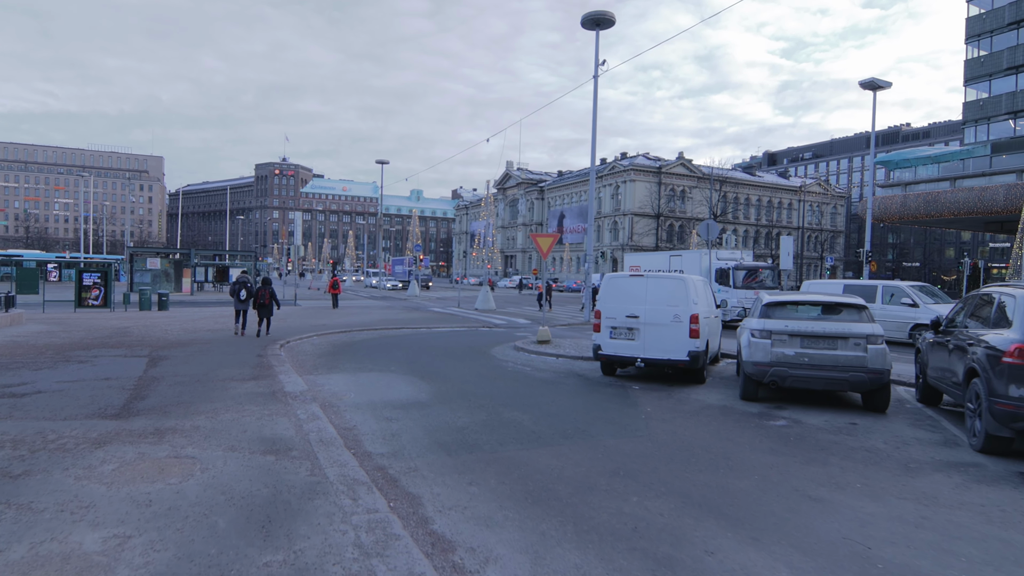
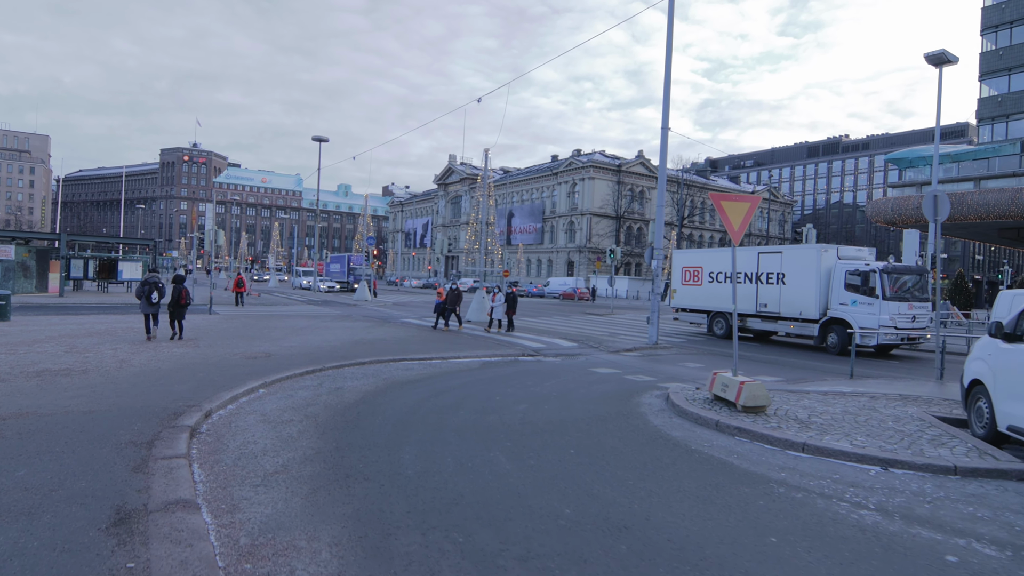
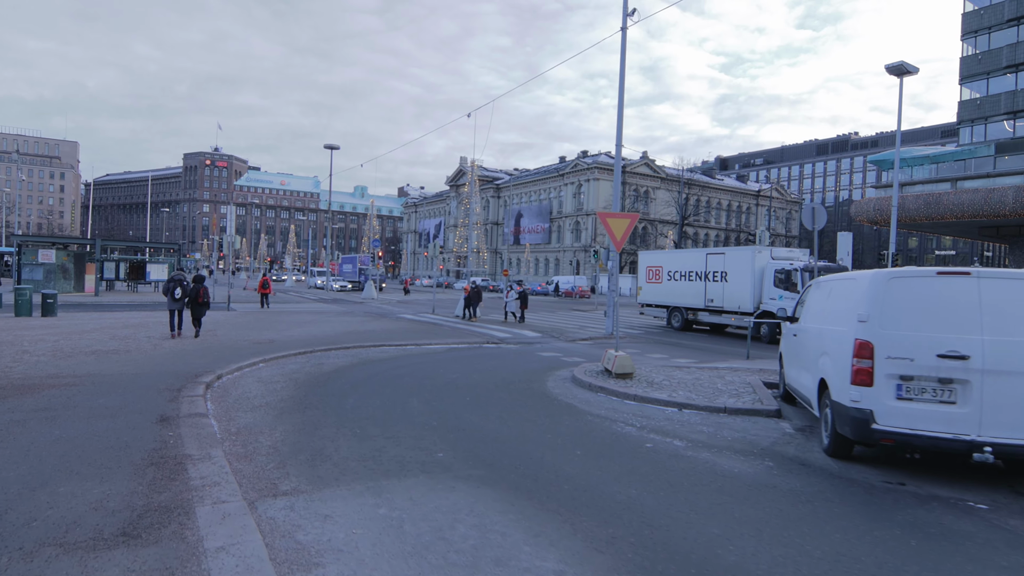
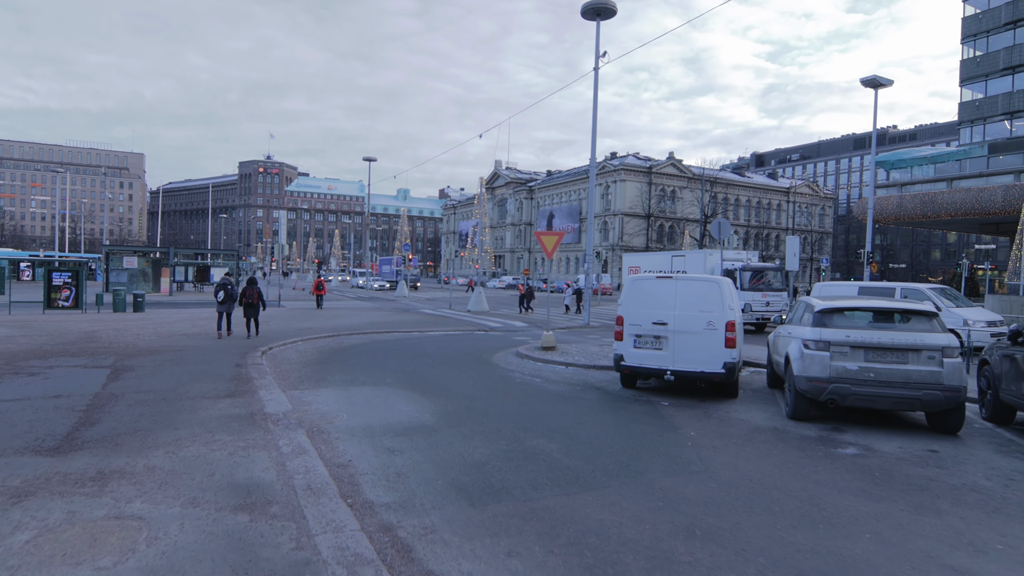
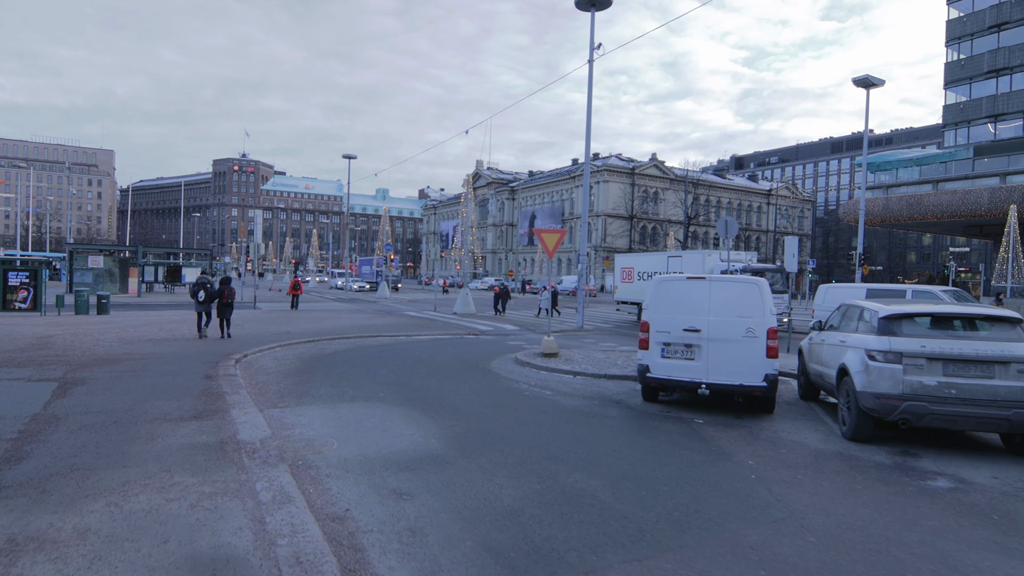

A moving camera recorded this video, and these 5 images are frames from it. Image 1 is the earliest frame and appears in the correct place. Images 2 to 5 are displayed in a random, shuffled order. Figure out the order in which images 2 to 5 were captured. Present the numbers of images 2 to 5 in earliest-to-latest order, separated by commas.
4, 5, 3, 2
